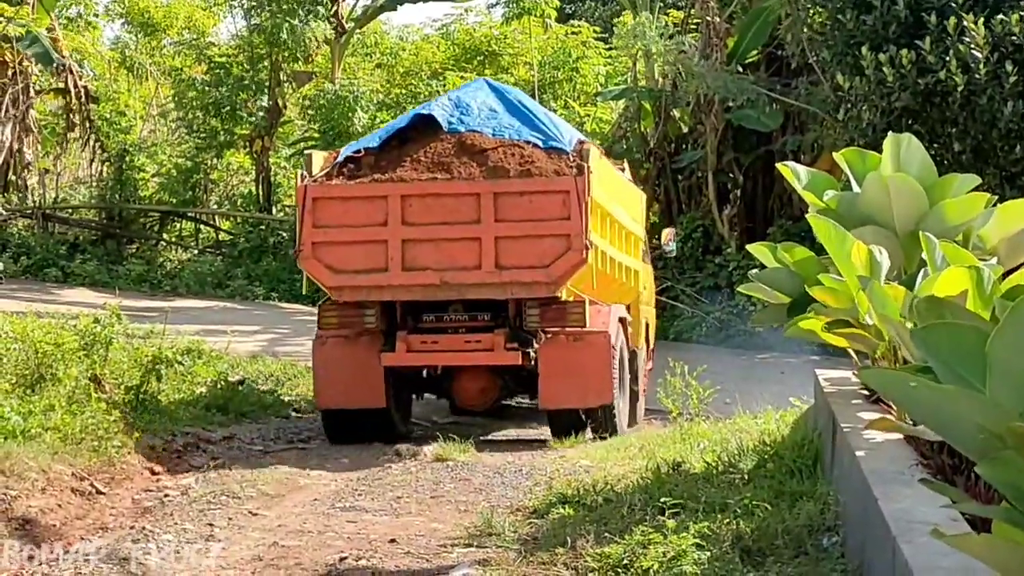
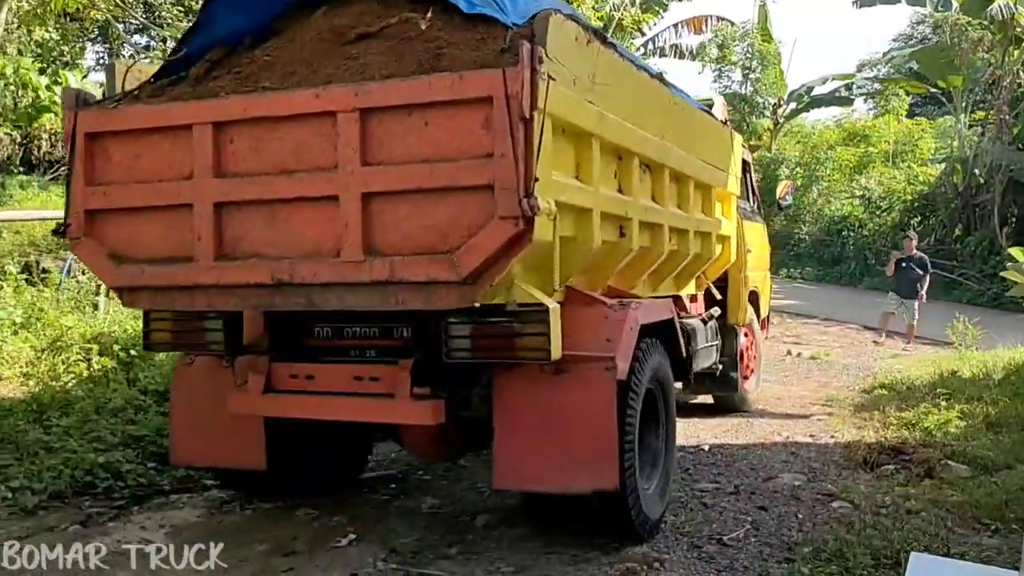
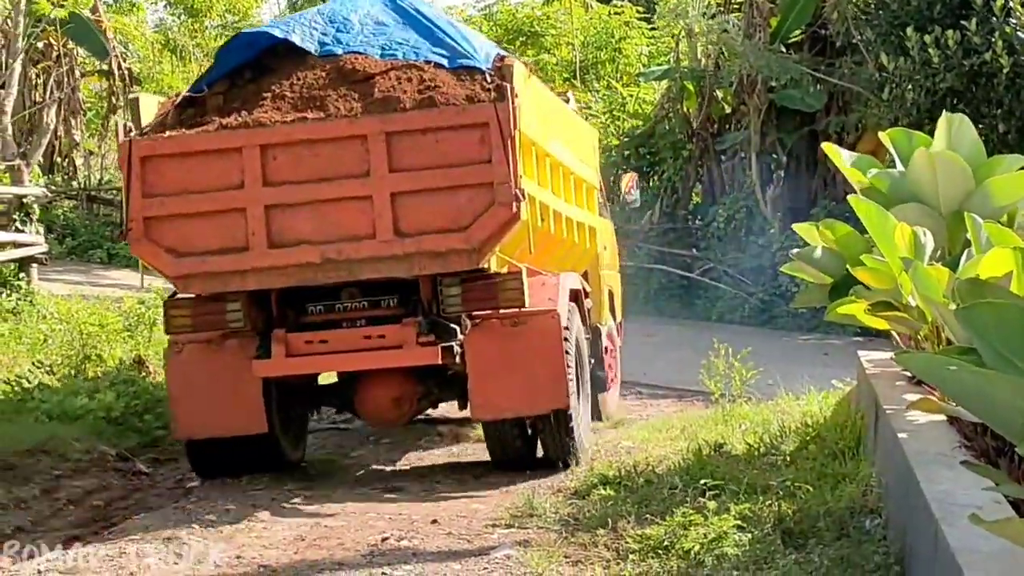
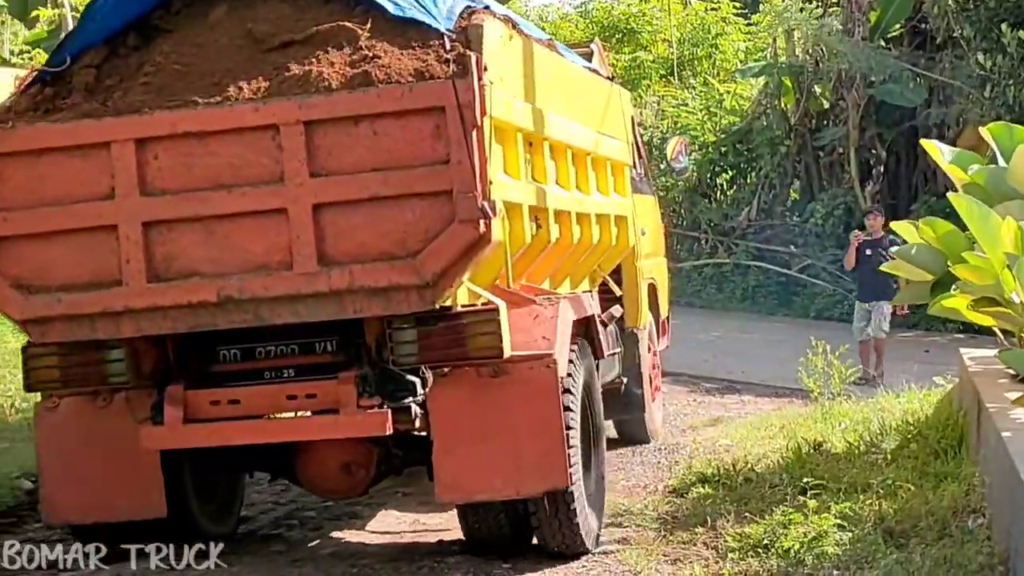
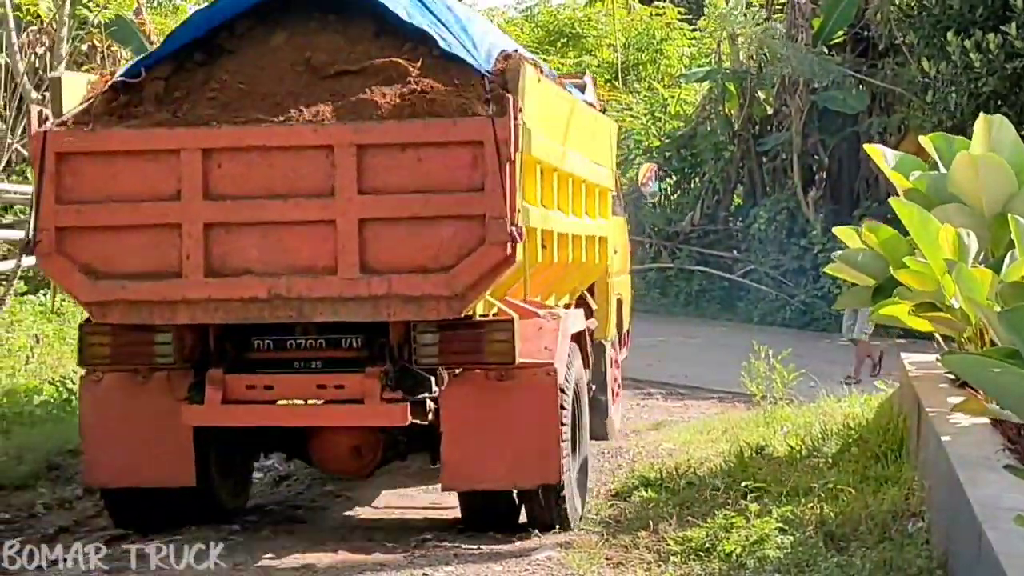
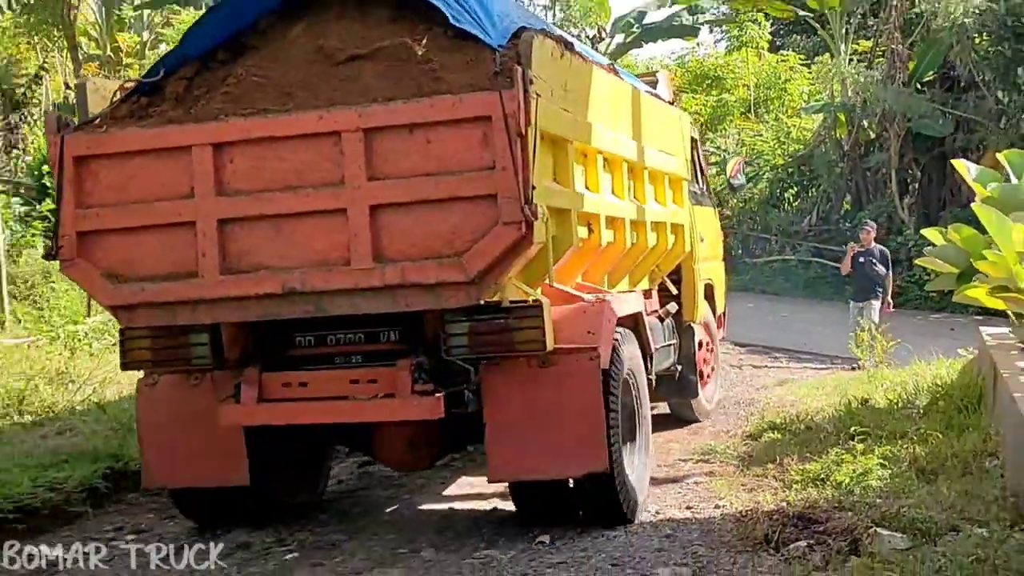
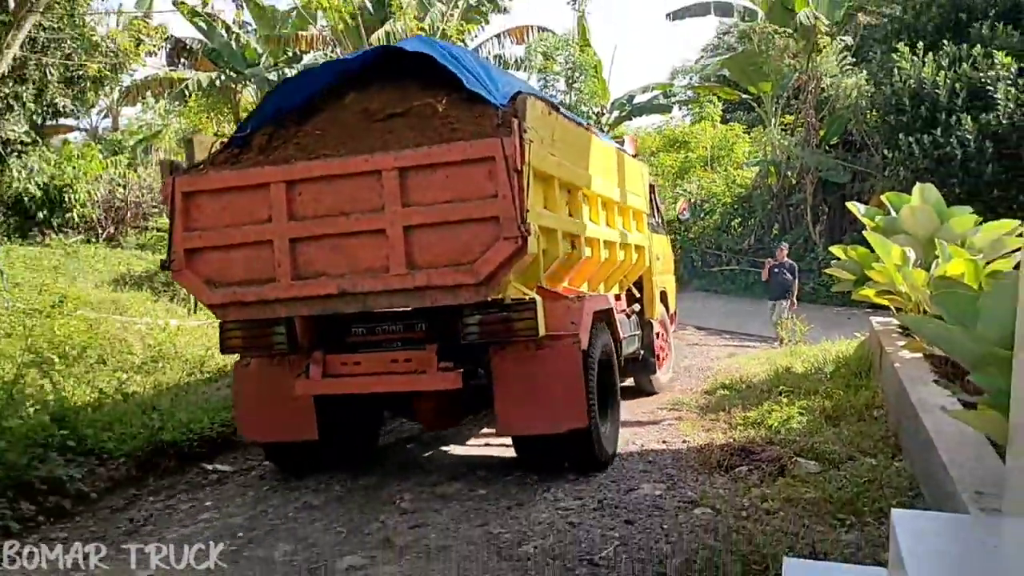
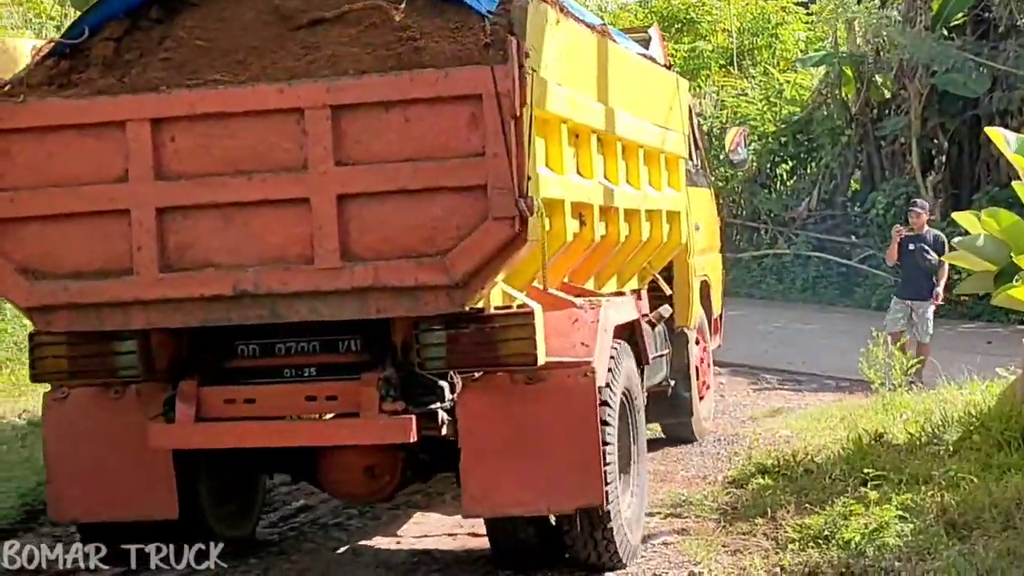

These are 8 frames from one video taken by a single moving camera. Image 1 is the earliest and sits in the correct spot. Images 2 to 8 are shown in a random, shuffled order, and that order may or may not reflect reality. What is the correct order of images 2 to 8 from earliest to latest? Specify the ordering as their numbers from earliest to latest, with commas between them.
3, 5, 4, 8, 6, 7, 2
